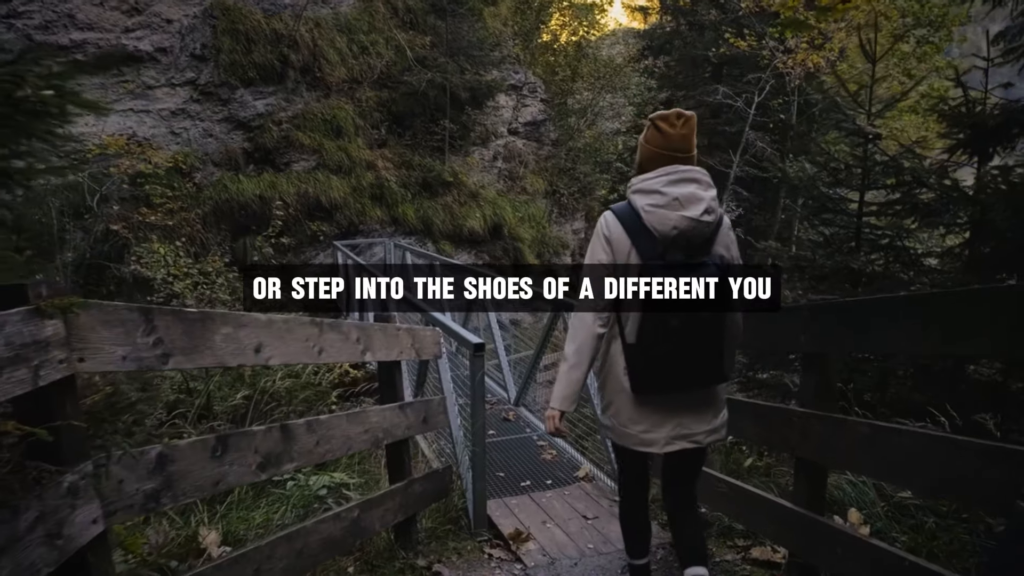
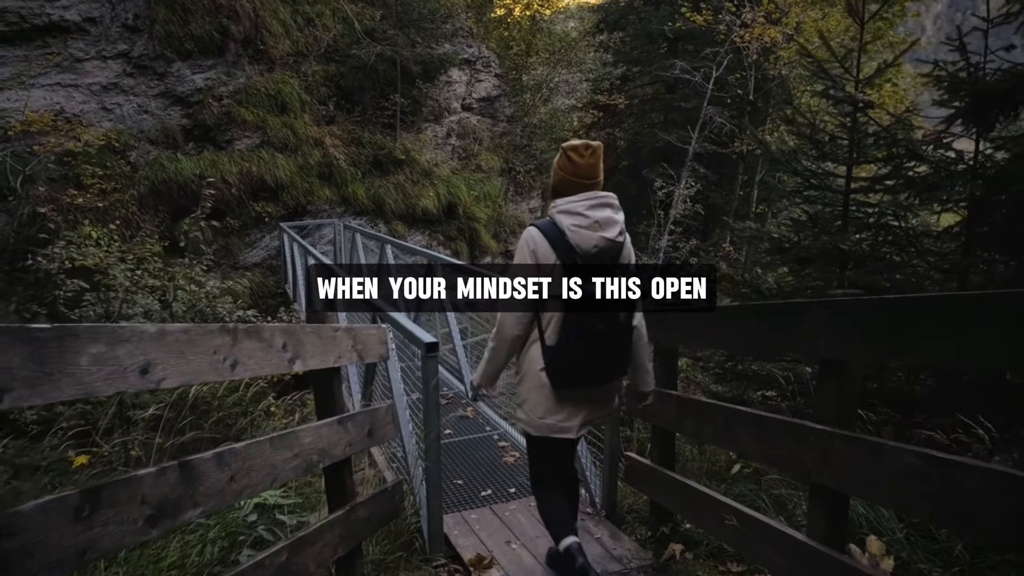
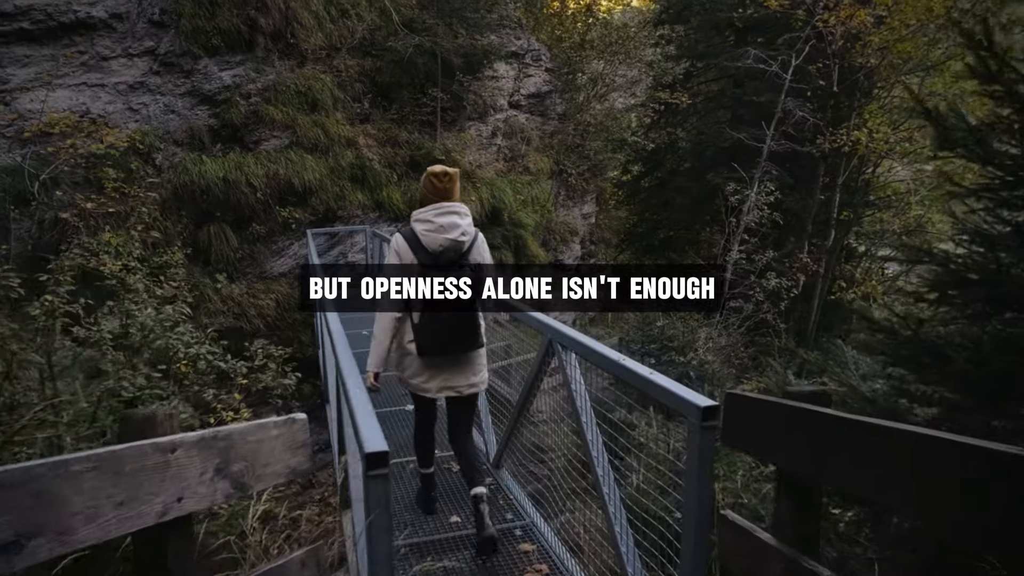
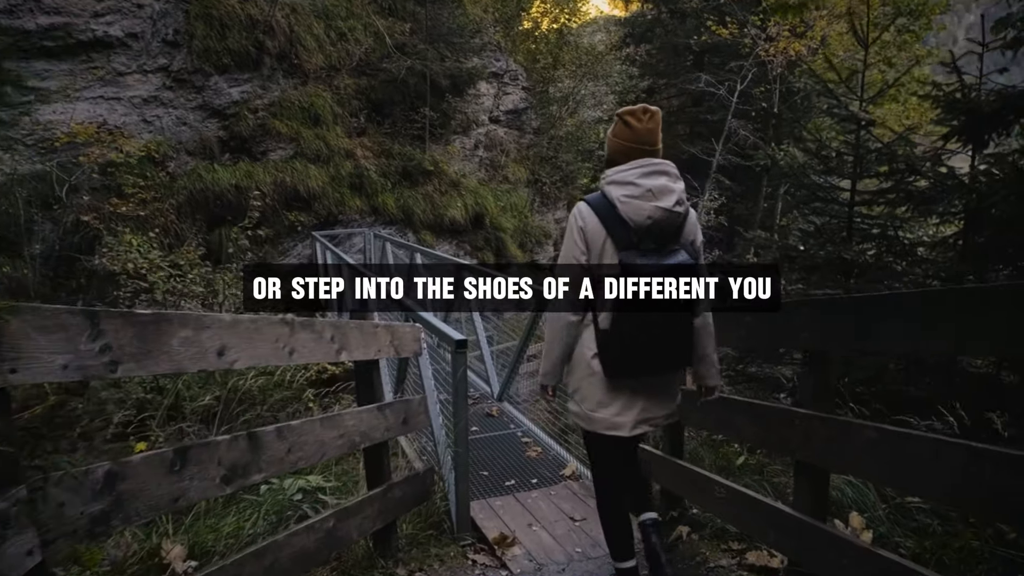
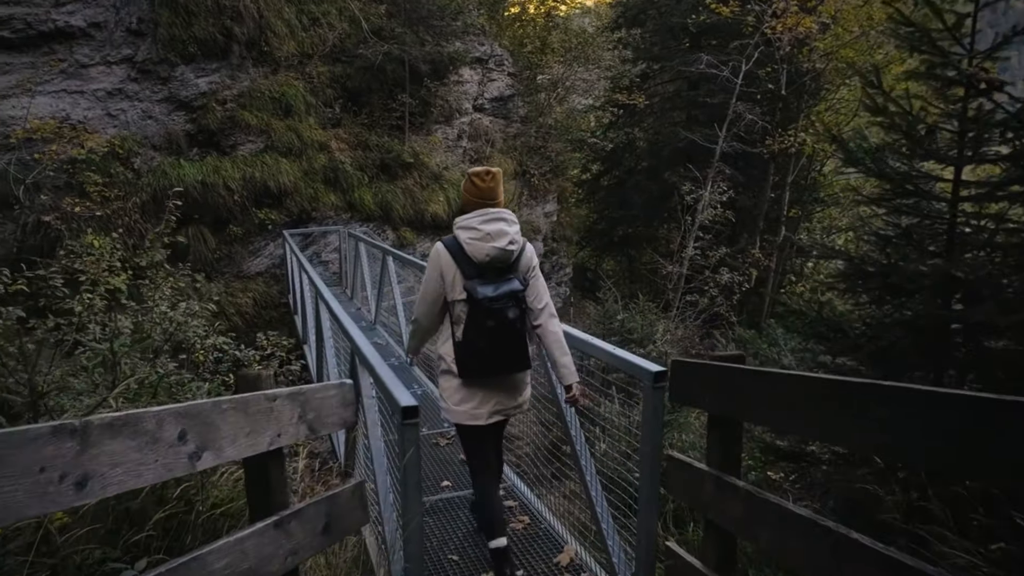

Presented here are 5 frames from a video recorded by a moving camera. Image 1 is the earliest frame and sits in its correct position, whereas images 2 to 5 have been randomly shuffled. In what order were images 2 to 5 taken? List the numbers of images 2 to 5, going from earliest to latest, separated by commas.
4, 2, 5, 3
